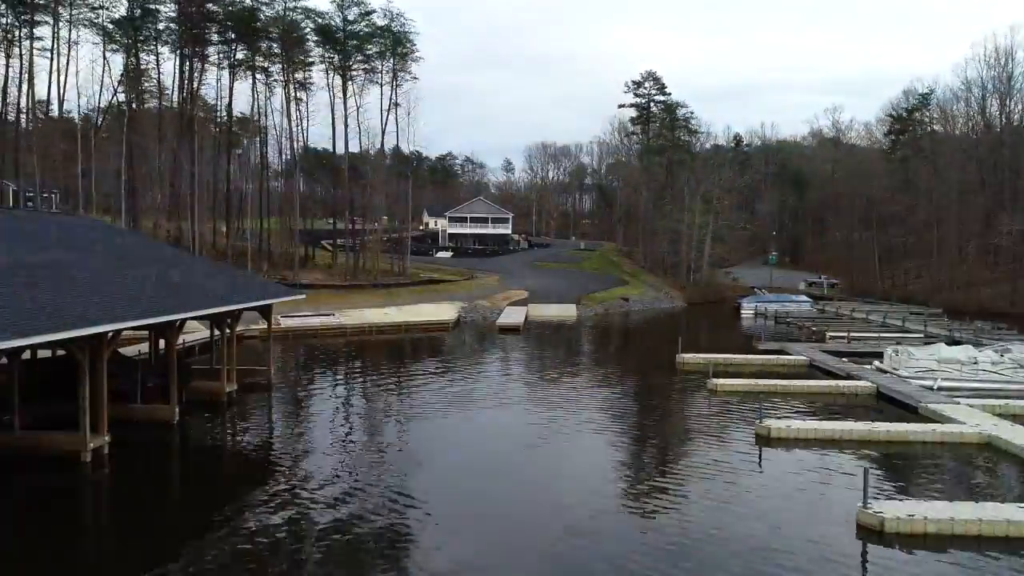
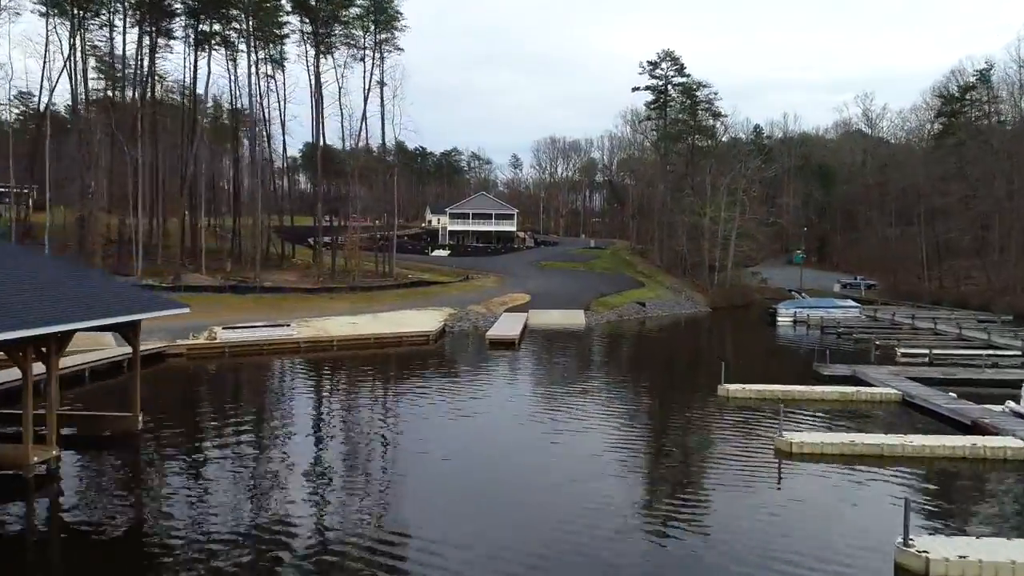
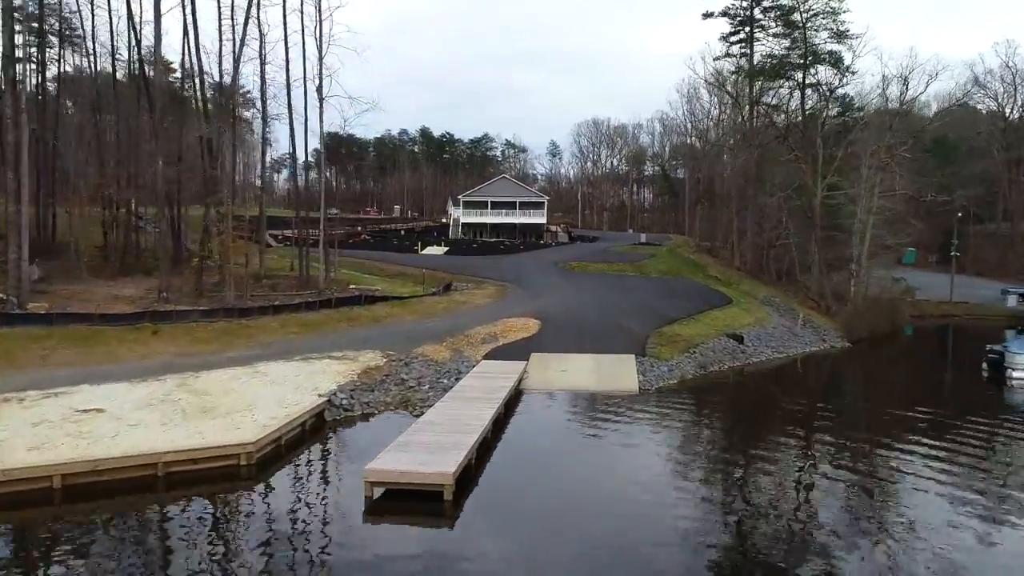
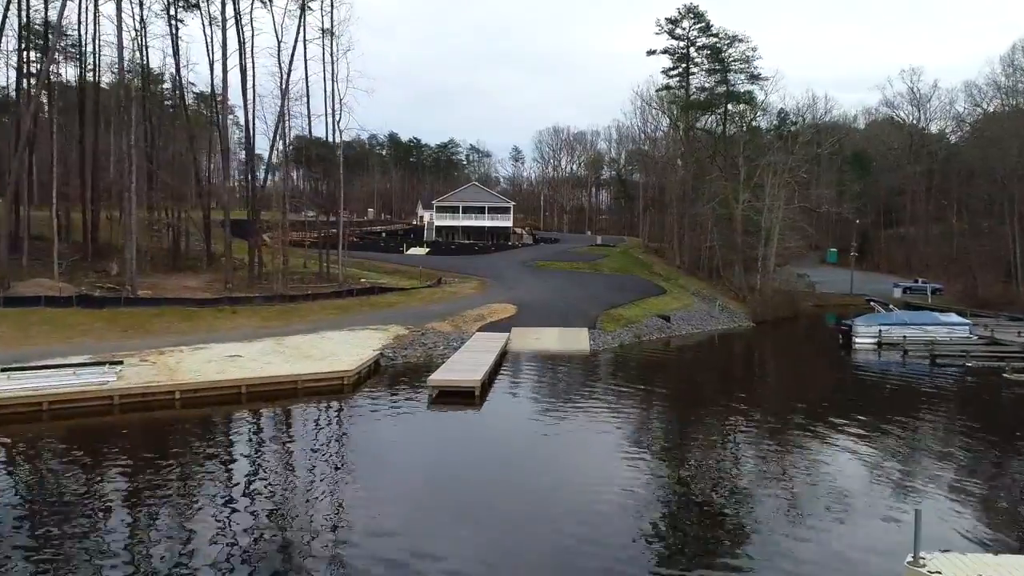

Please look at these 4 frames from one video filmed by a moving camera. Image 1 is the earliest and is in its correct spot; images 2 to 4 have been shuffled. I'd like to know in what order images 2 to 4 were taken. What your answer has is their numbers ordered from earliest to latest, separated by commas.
2, 4, 3
